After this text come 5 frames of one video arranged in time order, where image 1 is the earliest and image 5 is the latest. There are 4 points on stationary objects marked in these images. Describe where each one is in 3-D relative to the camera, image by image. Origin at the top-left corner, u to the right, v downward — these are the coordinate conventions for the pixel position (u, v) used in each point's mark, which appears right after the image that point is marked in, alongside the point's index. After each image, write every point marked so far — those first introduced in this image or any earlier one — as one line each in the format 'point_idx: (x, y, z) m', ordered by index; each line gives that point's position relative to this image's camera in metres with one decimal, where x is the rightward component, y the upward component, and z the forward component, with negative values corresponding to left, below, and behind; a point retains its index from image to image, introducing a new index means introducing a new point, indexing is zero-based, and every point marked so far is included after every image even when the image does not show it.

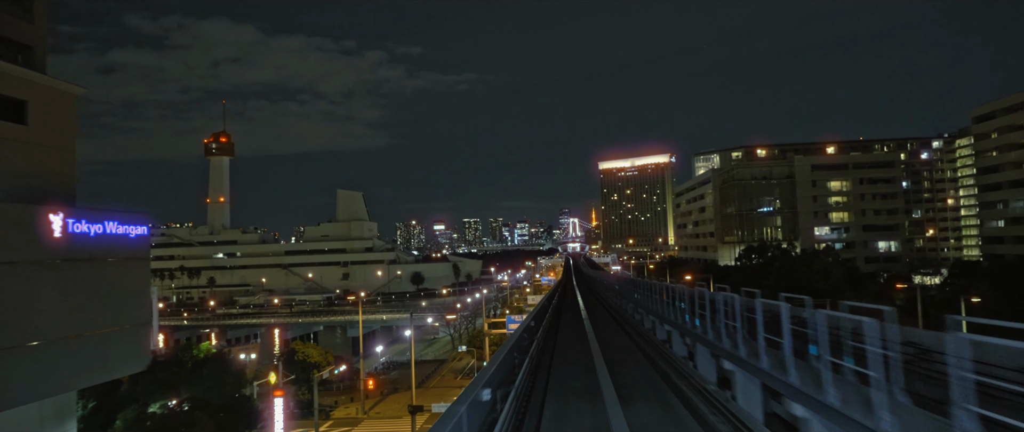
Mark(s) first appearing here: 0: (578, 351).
0: (+2.3, -4.2, +19.4) m
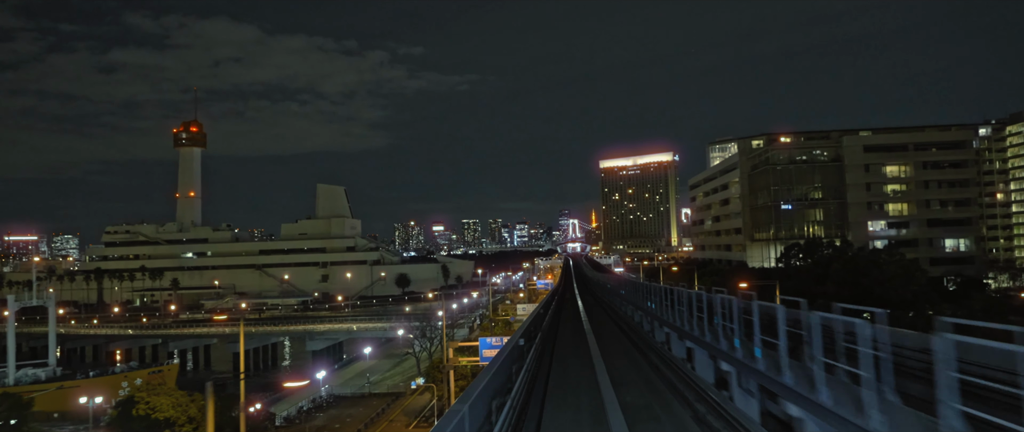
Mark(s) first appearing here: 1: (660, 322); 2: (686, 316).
0: (+2.1, -4.1, +17.8) m
1: (+4.3, -3.1, +17.9) m
2: (+4.1, -2.4, +14.8) m
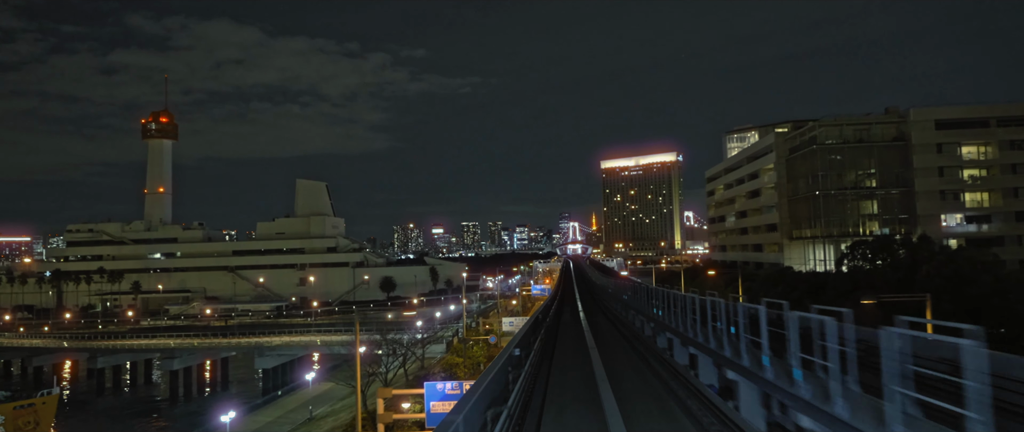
0: (+1.9, -4.1, +16.3) m
1: (+4.1, -3.1, +16.5) m
2: (+4.0, -2.4, +13.4) m
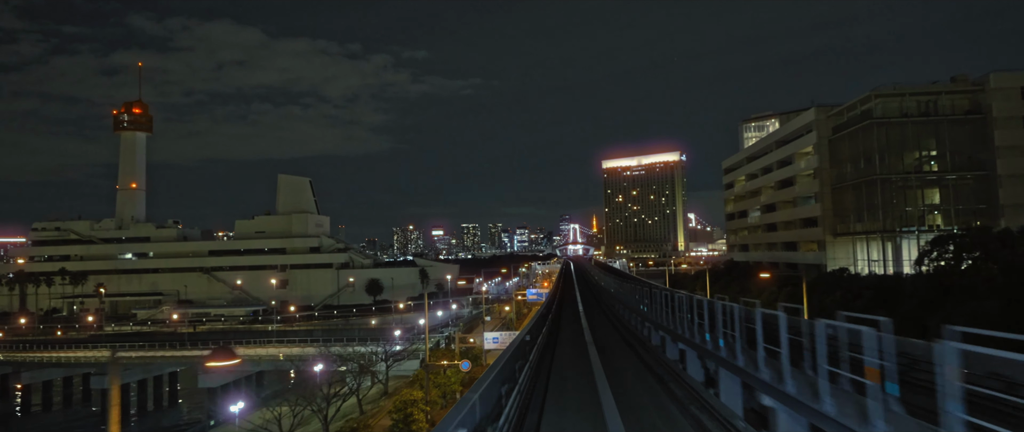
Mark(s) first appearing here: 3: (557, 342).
0: (+1.8, -4.0, +15.1) m
1: (+4.0, -3.0, +15.3) m
2: (+3.8, -2.3, +12.2) m
3: (+1.5, -4.3, +19.0) m
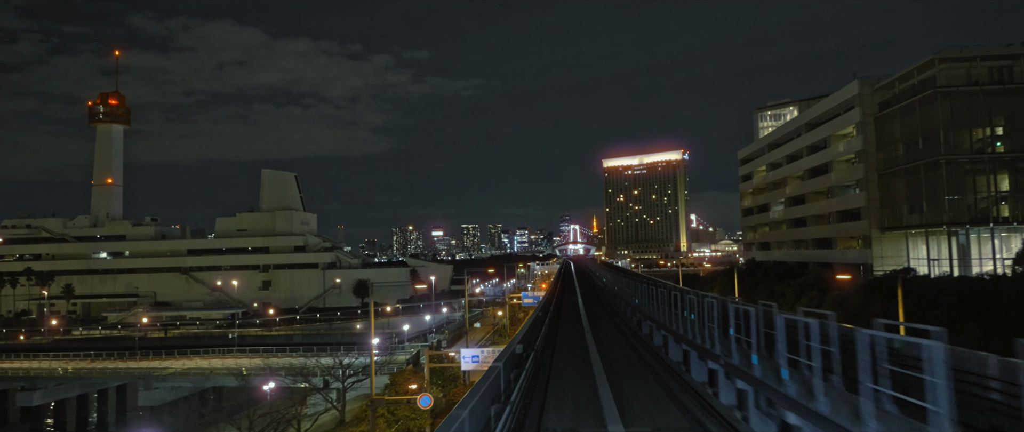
0: (+1.7, -4.0, +14.2) m
1: (+3.9, -3.0, +14.4) m
2: (+3.8, -2.2, +11.3) m
3: (+1.4, -4.2, +18.1) m
